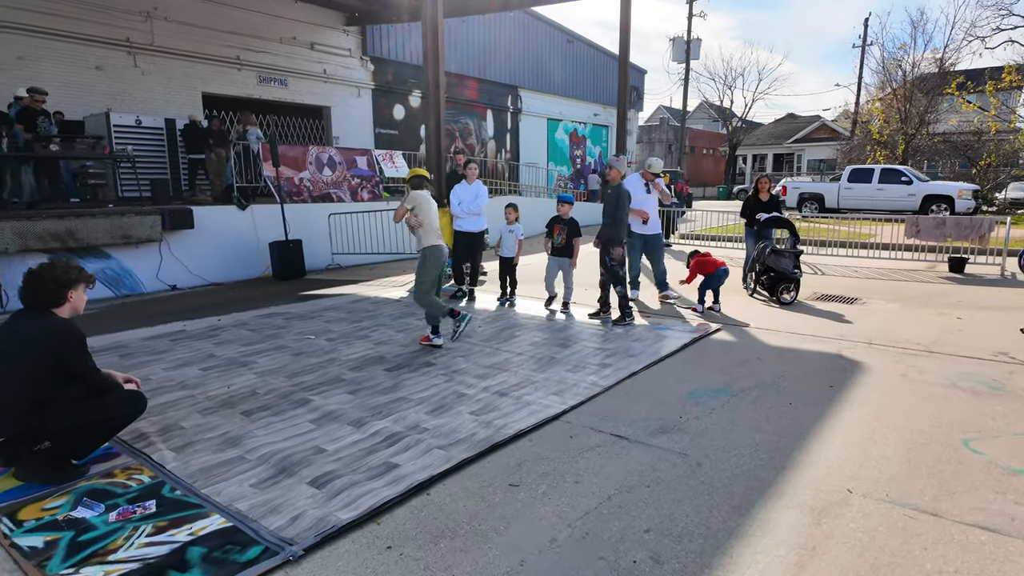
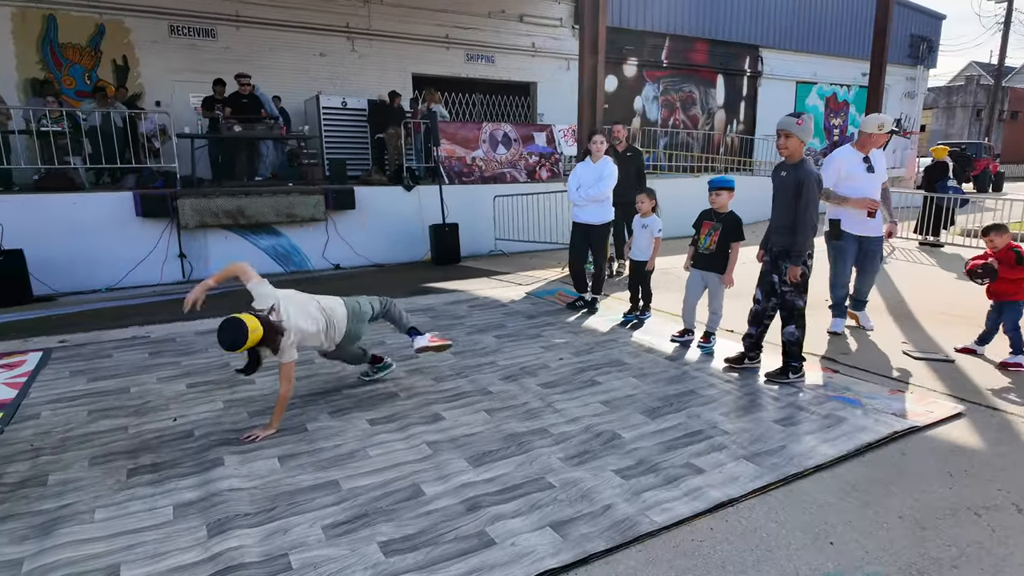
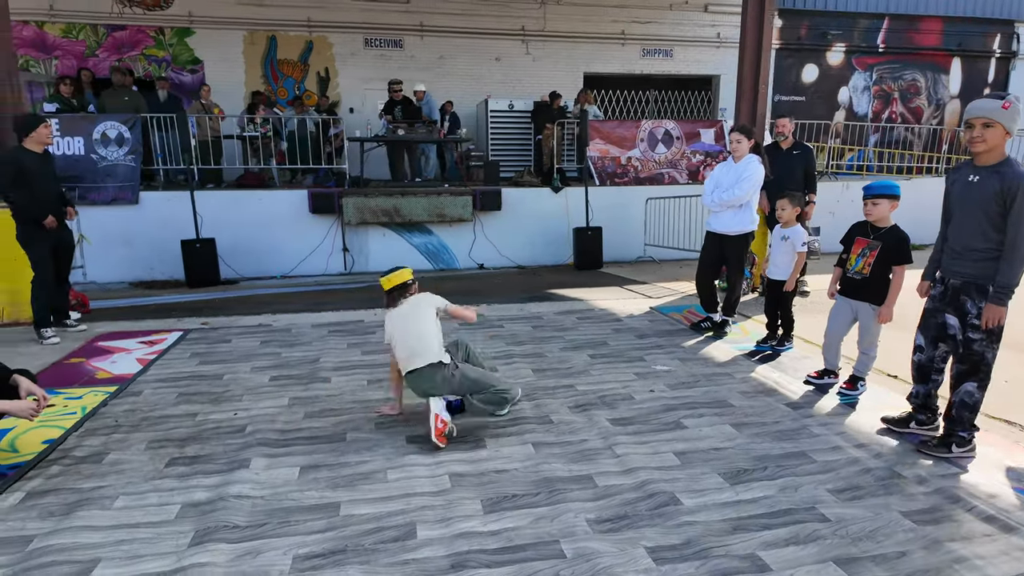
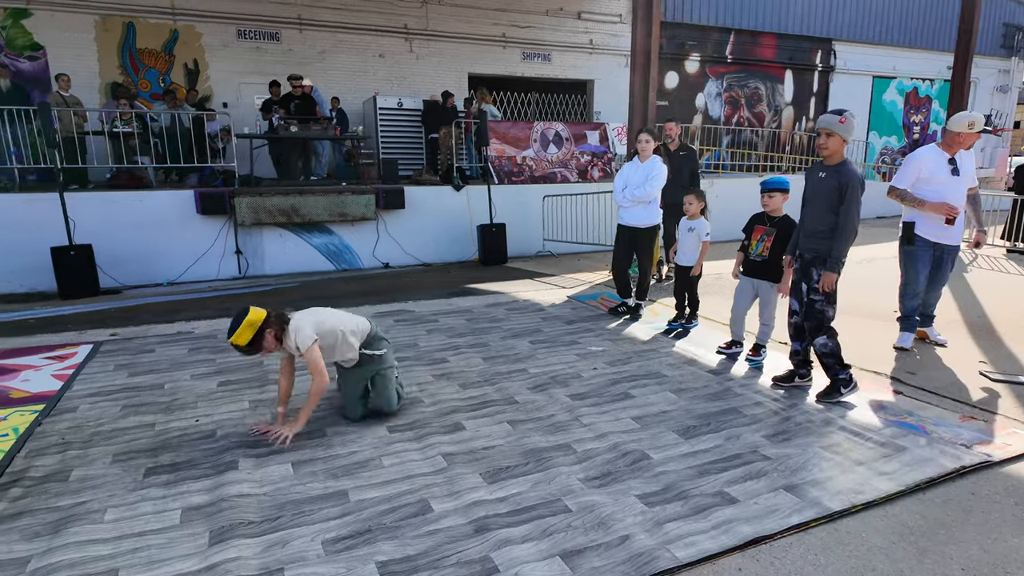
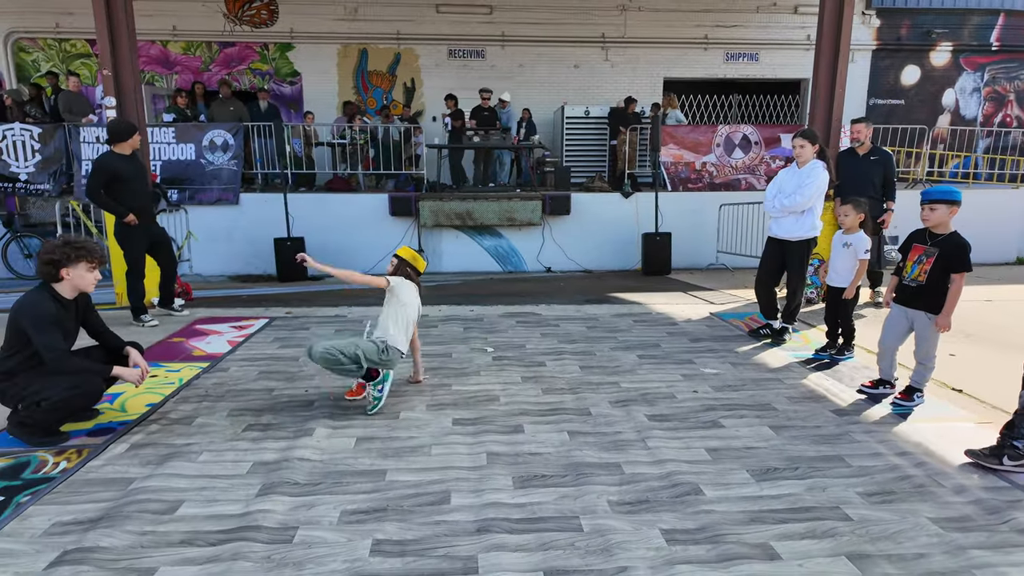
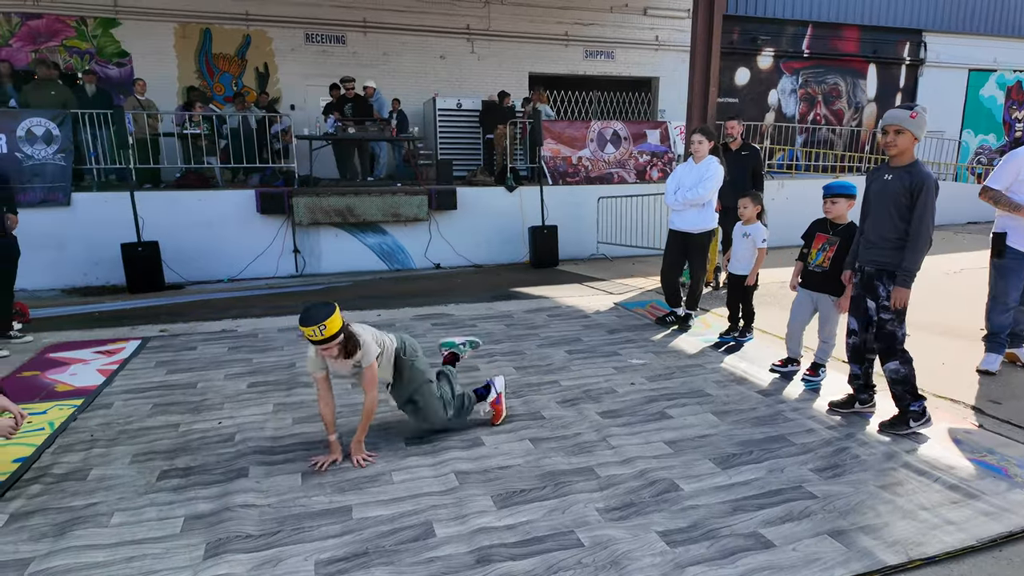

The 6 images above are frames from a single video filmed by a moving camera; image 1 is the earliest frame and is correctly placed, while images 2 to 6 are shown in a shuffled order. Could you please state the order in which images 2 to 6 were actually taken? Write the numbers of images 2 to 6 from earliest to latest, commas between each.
2, 4, 6, 3, 5
